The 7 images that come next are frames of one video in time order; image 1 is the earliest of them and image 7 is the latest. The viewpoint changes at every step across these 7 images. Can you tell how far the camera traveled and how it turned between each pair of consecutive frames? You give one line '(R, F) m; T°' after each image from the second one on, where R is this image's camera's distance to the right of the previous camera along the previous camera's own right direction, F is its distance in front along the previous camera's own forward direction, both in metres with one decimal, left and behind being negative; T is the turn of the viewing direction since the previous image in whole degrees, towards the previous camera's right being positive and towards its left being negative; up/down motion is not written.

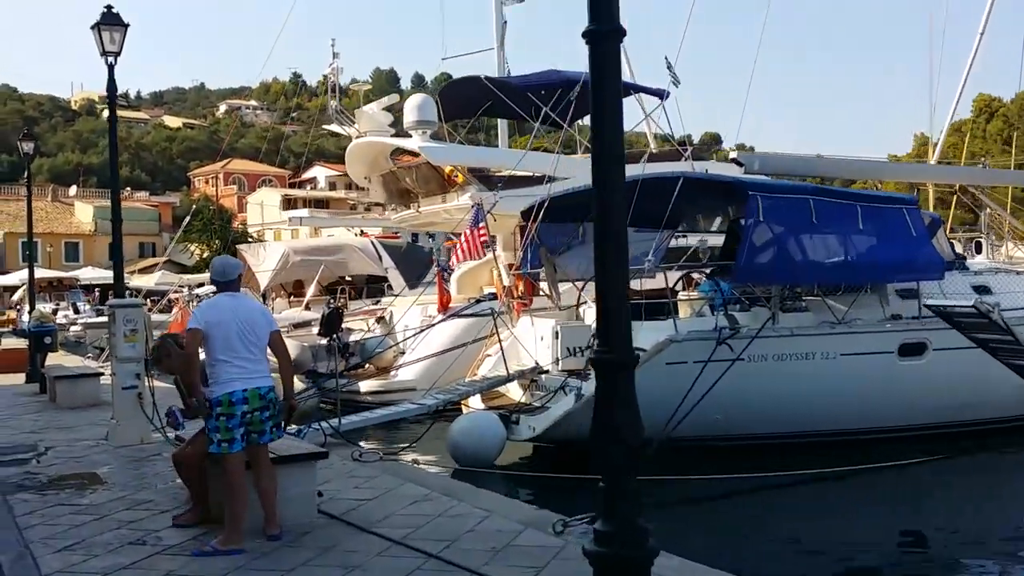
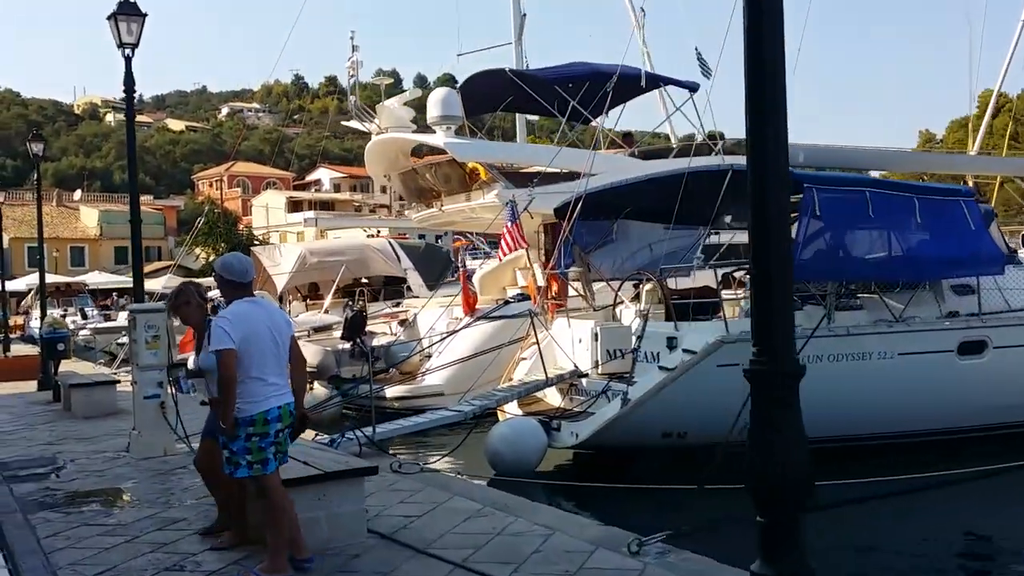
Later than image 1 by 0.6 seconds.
(-0.4, +0.5) m; 0°
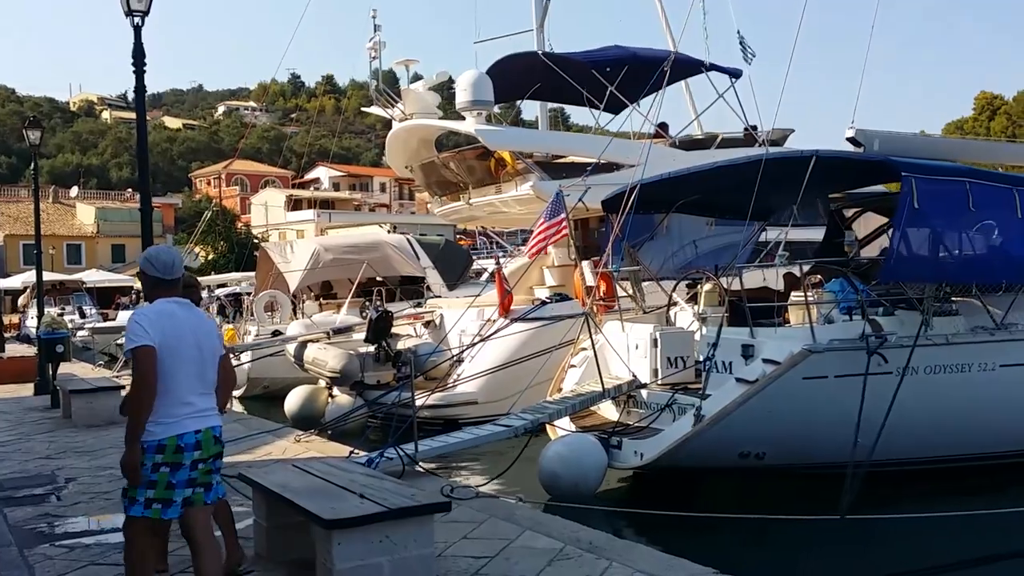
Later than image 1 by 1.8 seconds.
(-0.6, +1.0) m; 0°
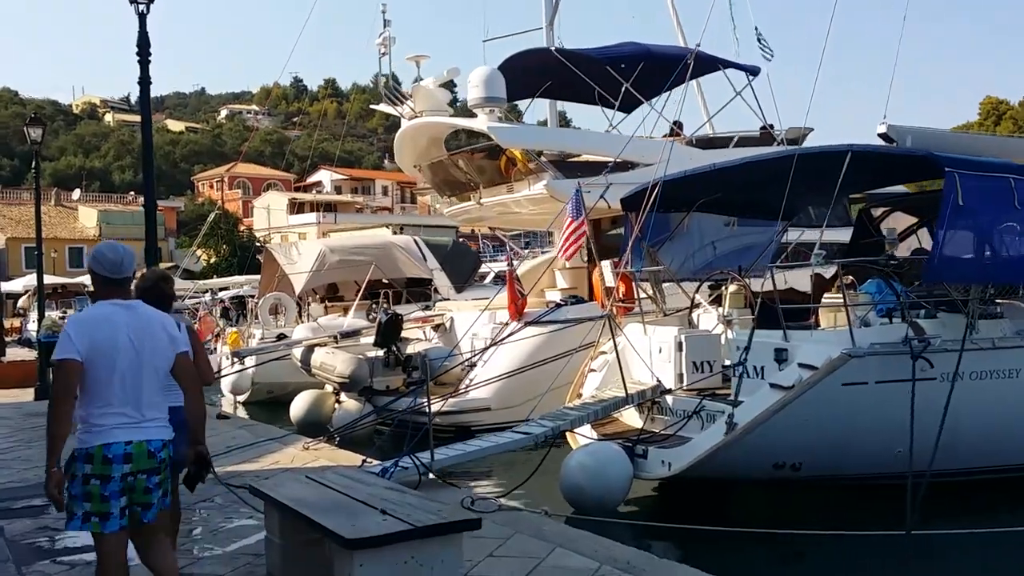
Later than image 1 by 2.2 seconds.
(-0.2, +0.4) m; 0°
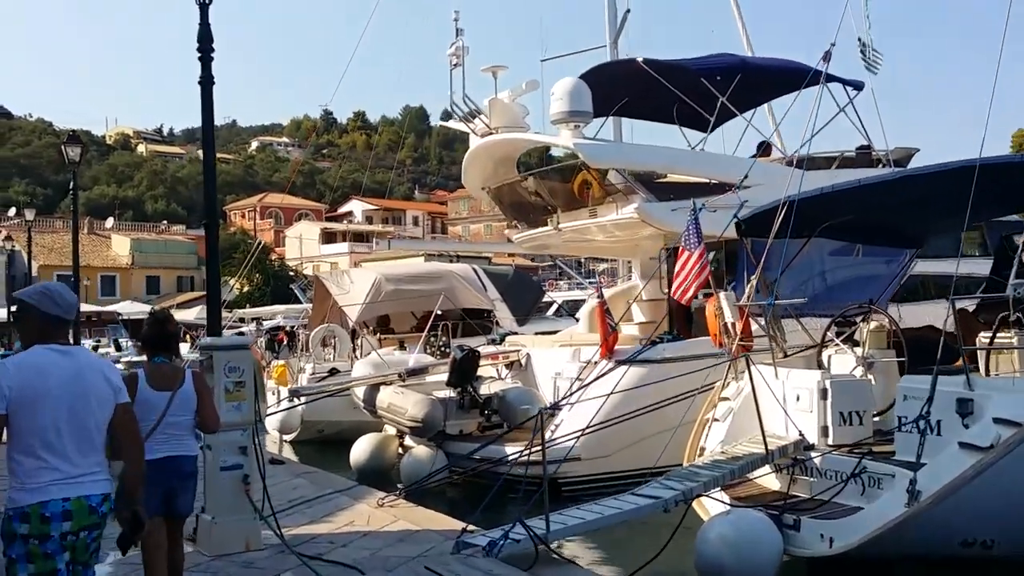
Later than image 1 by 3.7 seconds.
(-0.8, +1.3) m; -2°
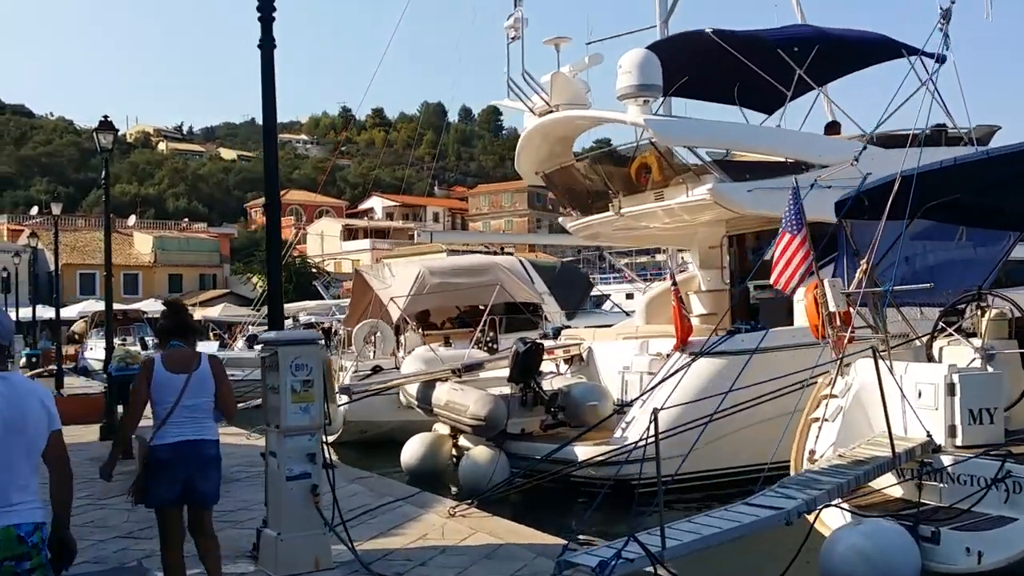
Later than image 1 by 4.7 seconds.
(-0.6, +0.8) m; -1°
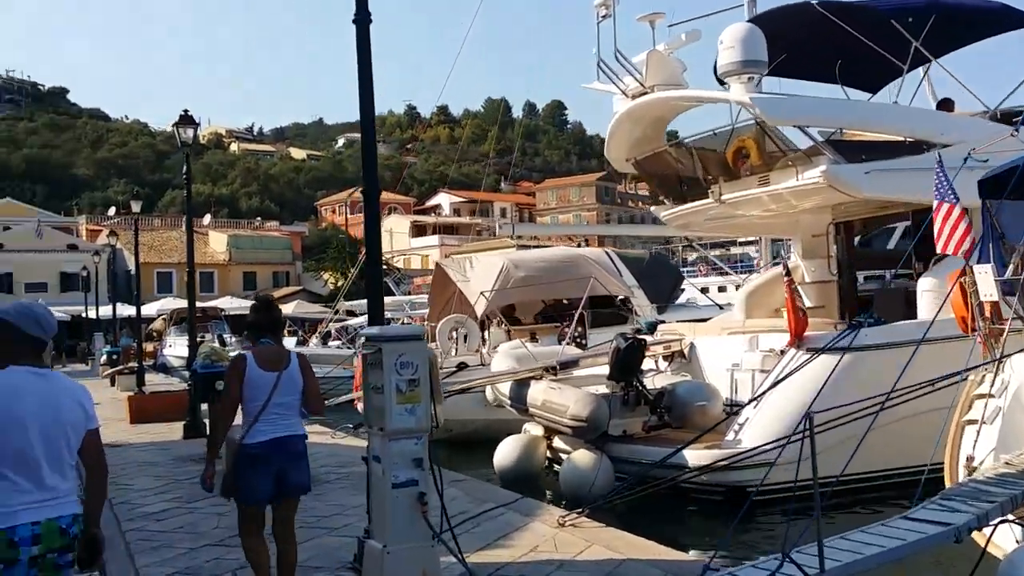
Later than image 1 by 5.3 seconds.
(-0.4, +0.6) m; -4°
